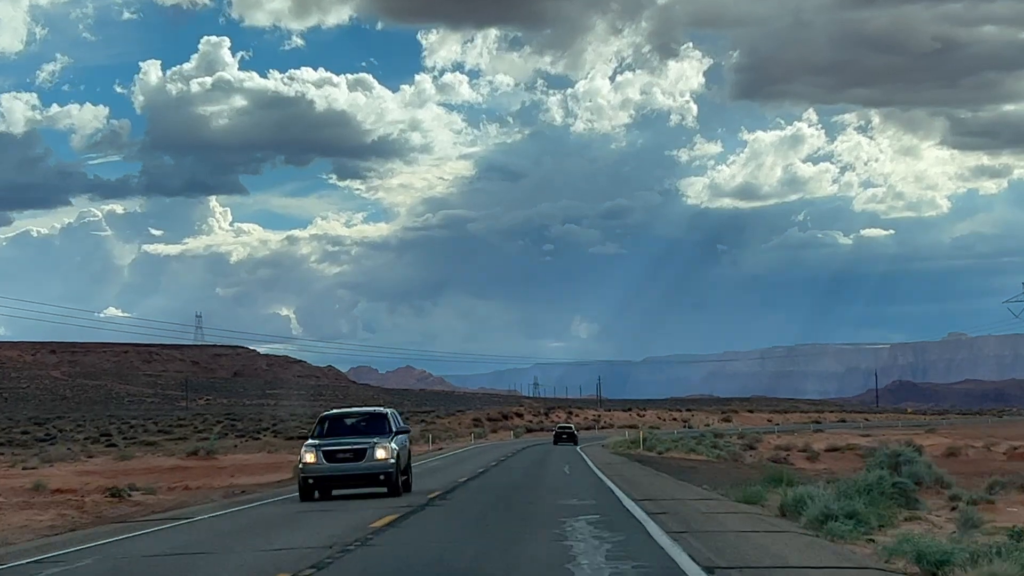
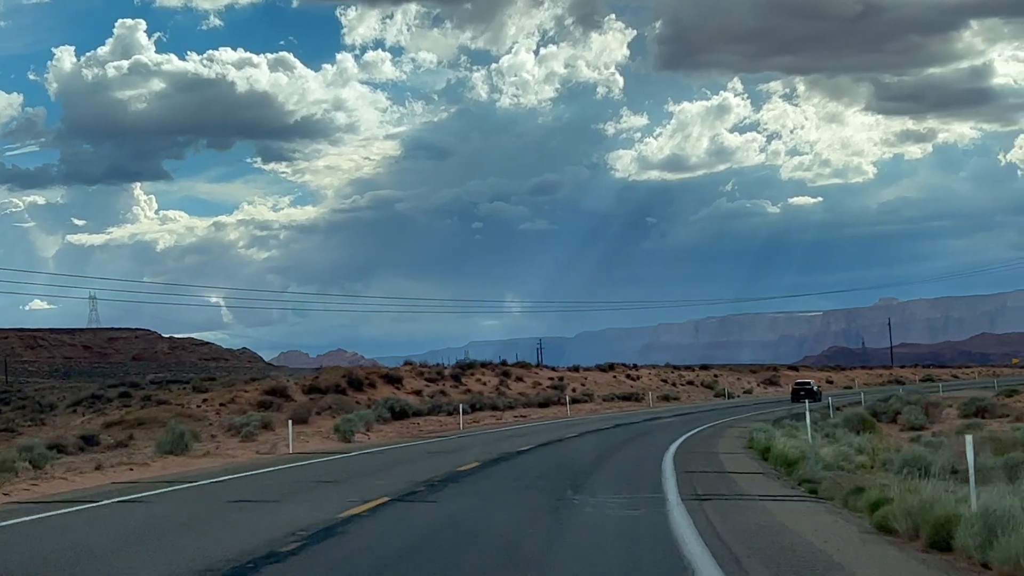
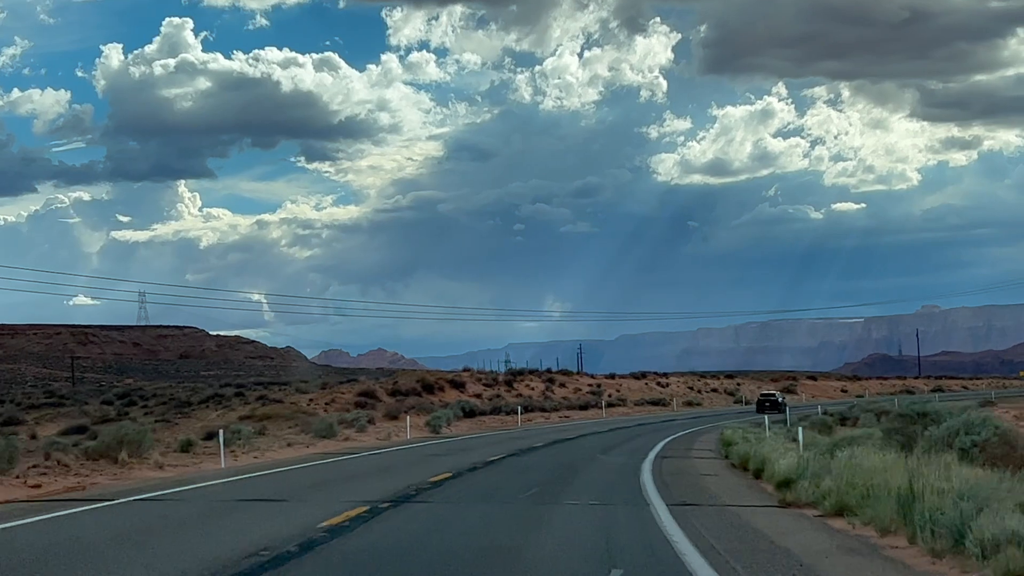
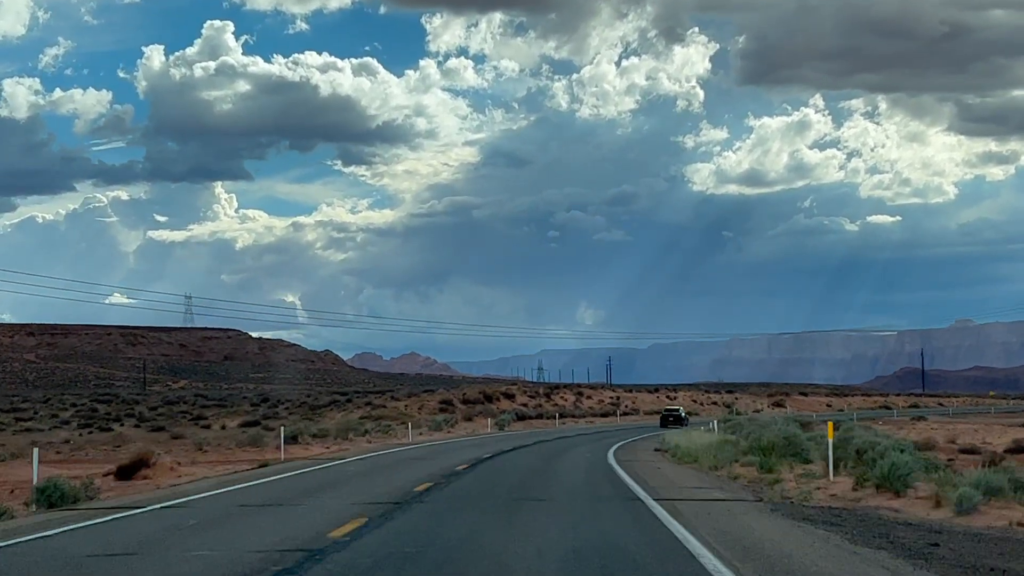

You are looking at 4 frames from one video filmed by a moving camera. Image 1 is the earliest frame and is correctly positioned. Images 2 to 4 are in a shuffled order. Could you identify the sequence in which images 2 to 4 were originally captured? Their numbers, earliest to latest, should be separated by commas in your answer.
4, 3, 2
